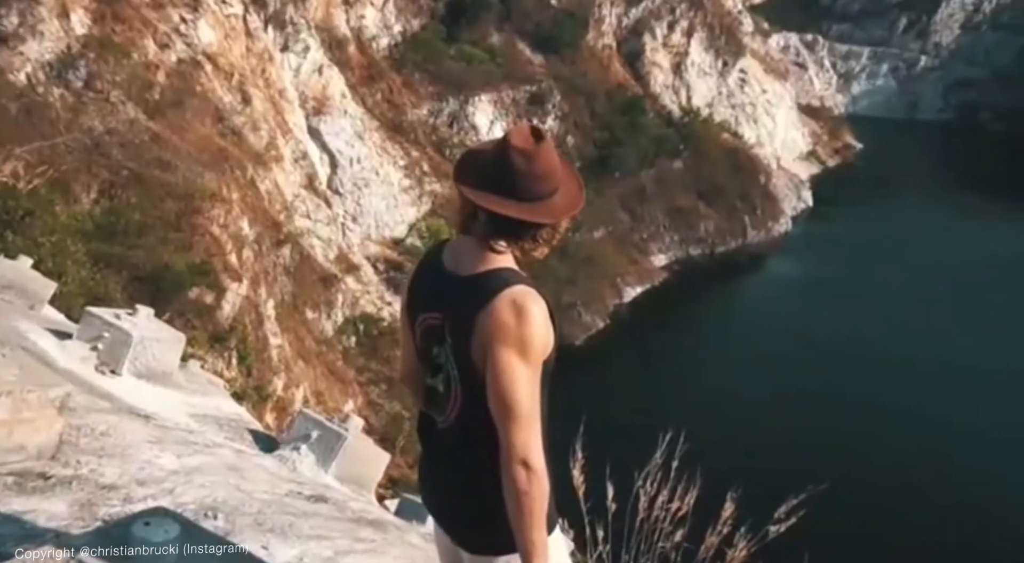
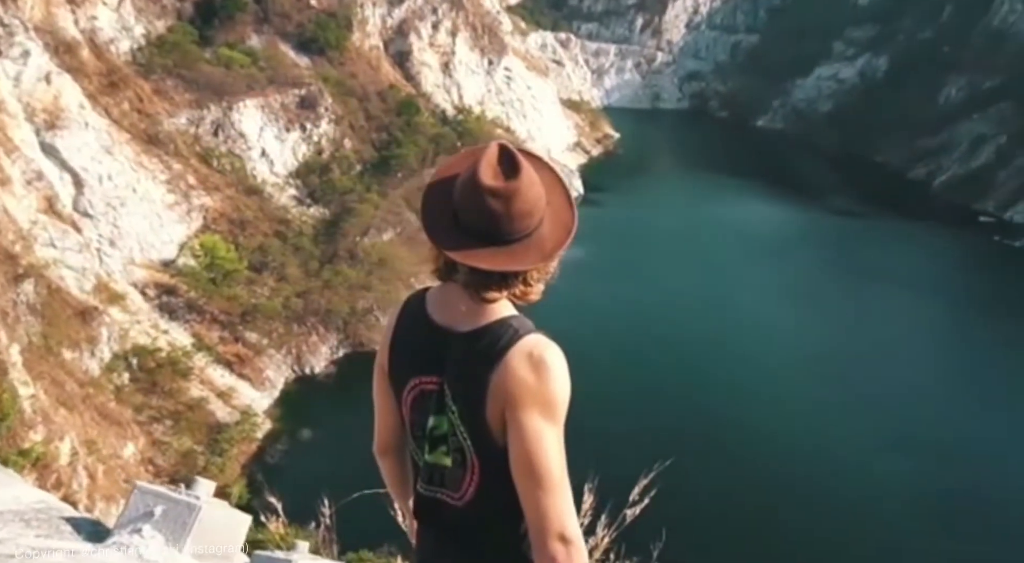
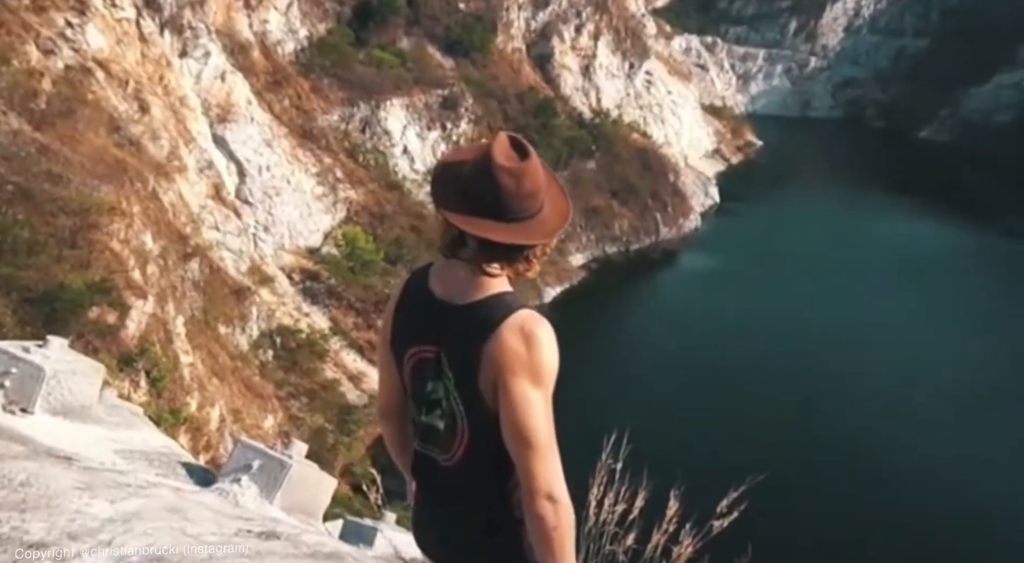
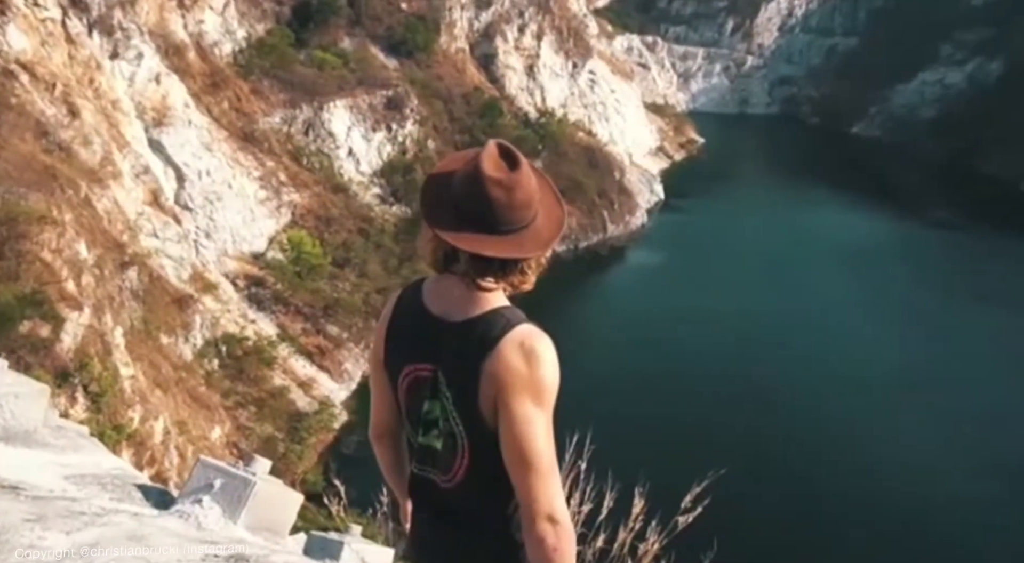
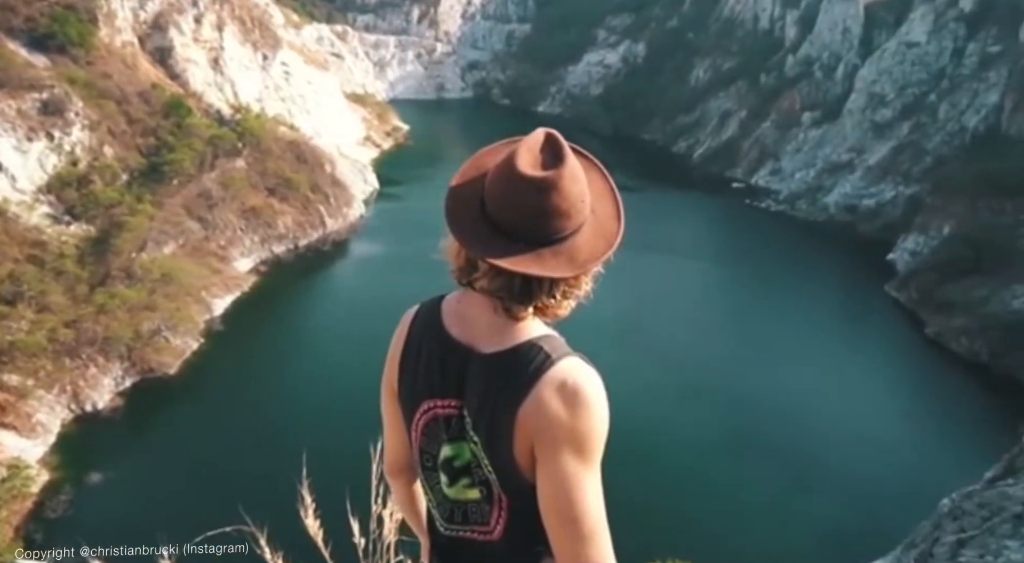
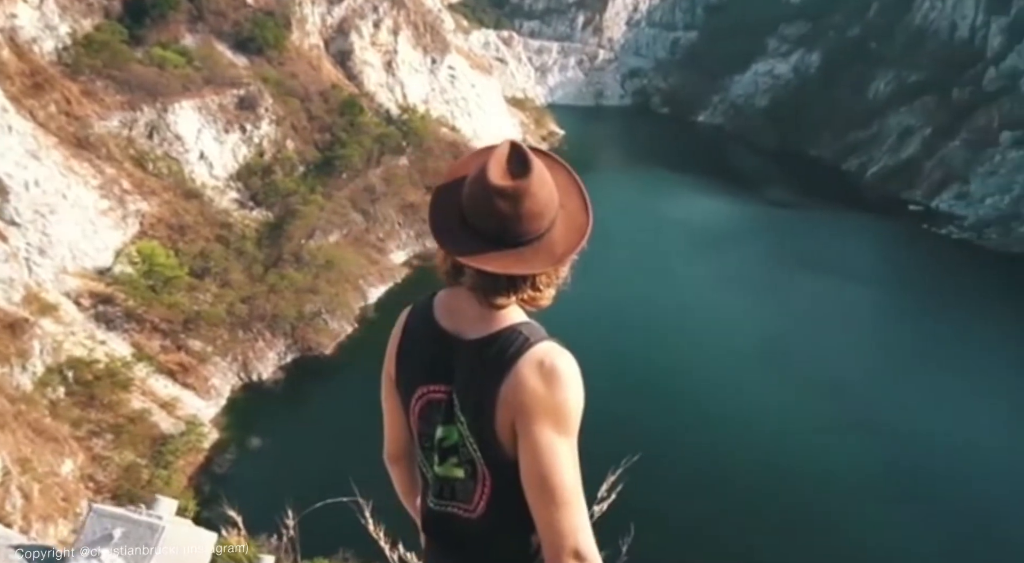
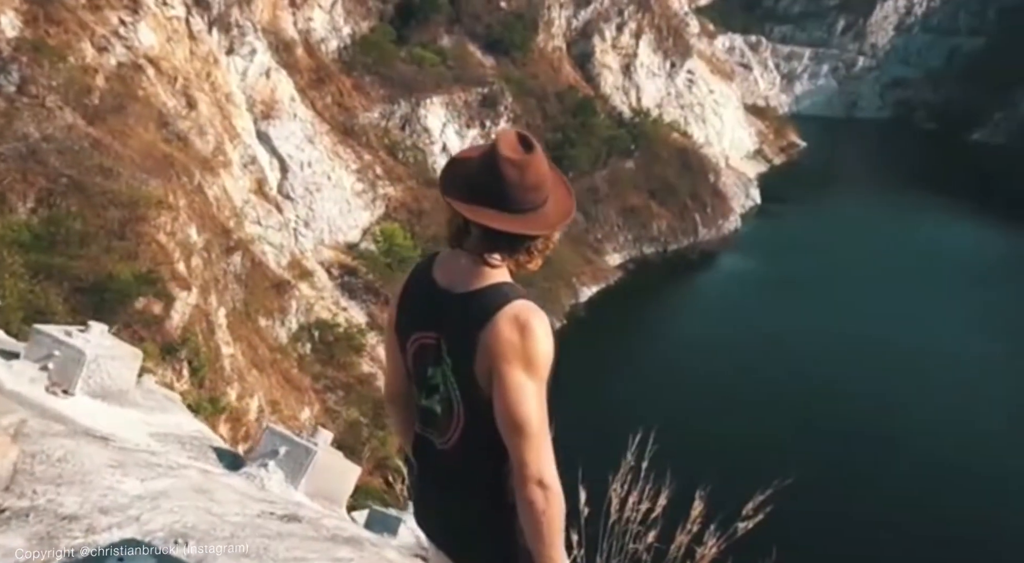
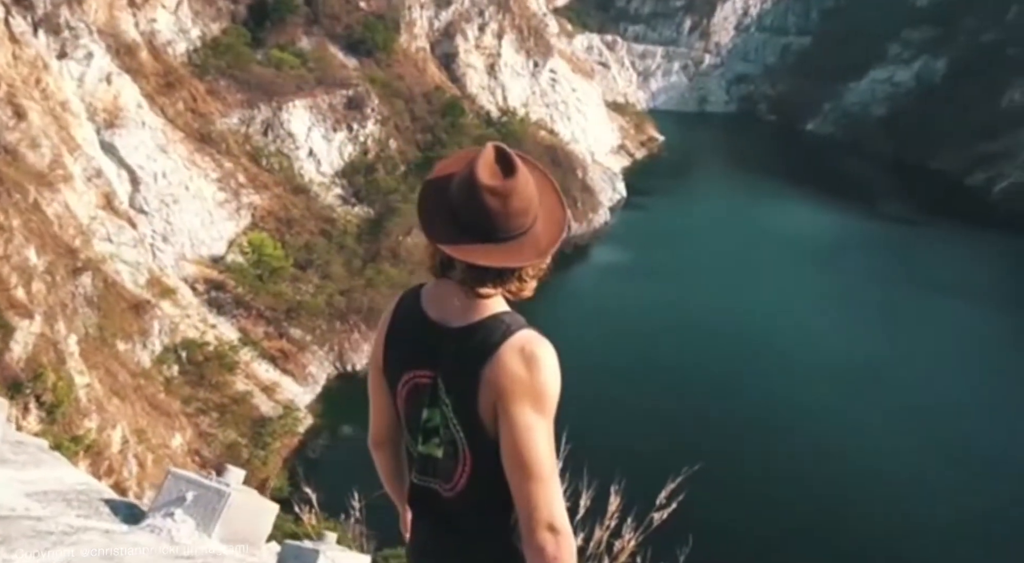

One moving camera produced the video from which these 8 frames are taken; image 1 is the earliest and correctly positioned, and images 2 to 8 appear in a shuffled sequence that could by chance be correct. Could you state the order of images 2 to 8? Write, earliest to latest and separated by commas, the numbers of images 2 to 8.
7, 3, 4, 8, 2, 6, 5
